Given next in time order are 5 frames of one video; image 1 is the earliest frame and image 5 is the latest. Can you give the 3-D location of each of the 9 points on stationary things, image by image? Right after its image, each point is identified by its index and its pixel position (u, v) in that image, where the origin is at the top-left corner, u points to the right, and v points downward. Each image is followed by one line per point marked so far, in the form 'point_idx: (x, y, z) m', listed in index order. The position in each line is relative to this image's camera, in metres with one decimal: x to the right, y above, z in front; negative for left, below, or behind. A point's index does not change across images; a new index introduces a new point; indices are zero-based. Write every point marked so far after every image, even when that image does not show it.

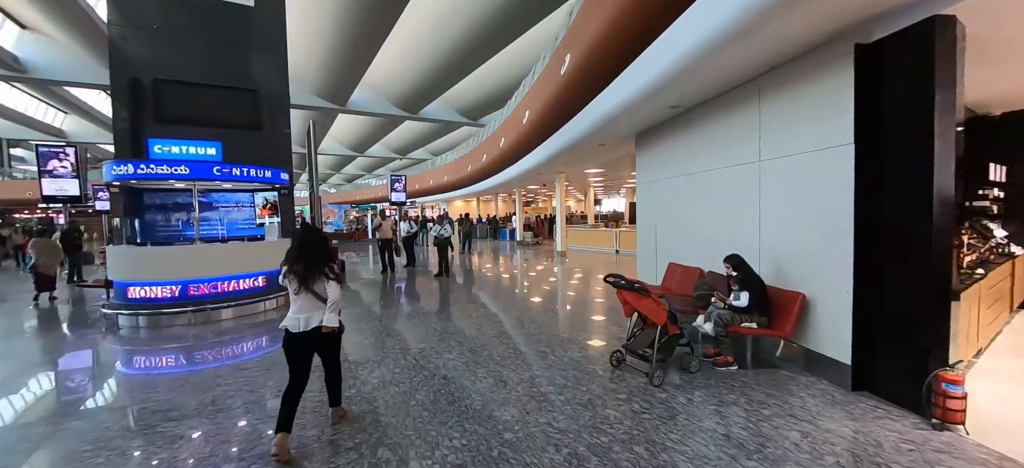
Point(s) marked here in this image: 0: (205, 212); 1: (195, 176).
0: (-5.1, +0.4, +6.2) m
1: (-4.2, +0.8, +4.9) m
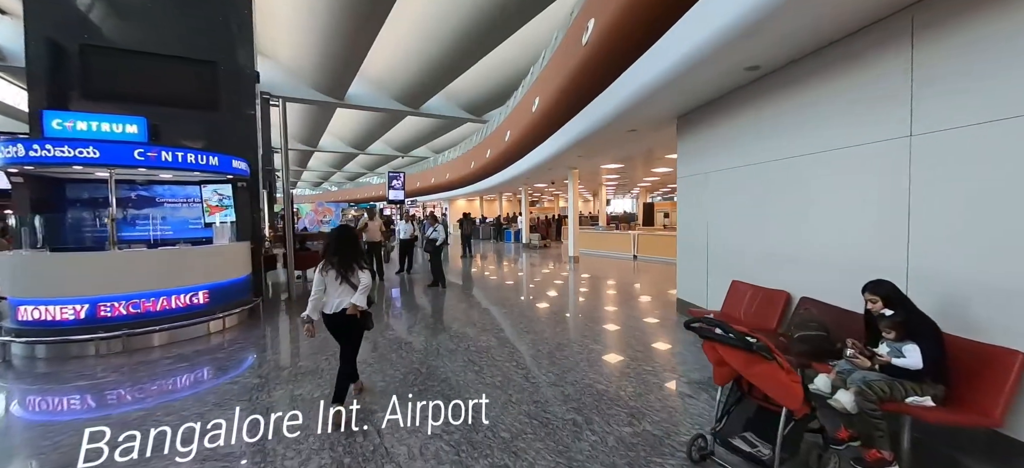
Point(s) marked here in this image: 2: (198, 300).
0: (-5.0, +0.4, +5.0) m
1: (-4.1, +0.7, +3.7) m
2: (-3.8, -0.8, +4.4) m
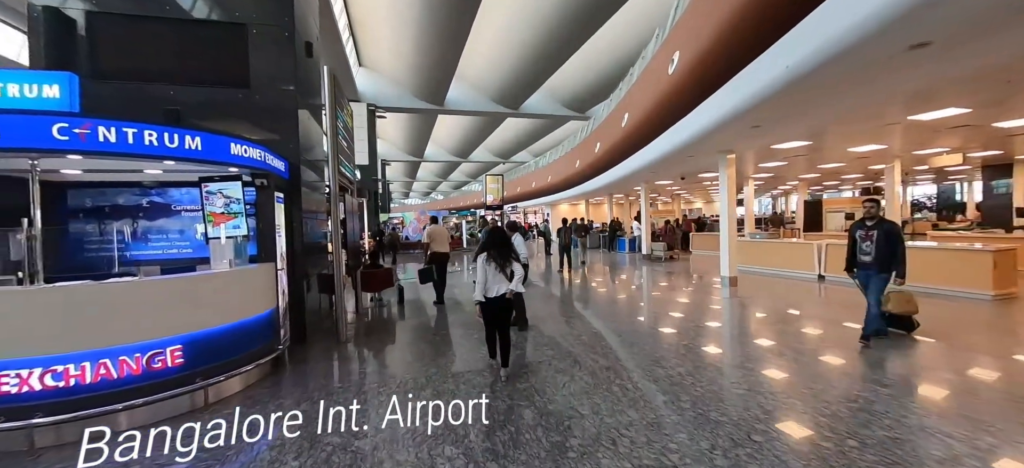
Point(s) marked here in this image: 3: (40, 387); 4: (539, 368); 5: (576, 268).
0: (-3.6, +0.2, +3.8) m
1: (-3.1, +0.6, +2.3) m
2: (-2.7, -1.0, +2.8) m
3: (-3.2, -1.0, +2.5) m
4: (+0.3, -1.5, +4.1) m
5: (+2.3, -1.2, +13.0) m
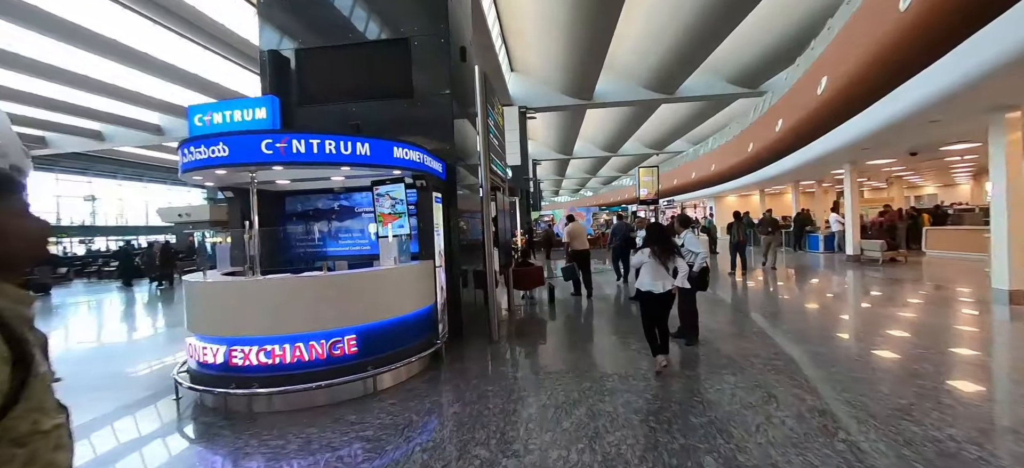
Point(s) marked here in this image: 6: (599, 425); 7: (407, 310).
0: (-1.9, +0.2, +4.3) m
1: (-2.1, +0.6, +2.8) m
2: (-1.4, -1.0, +3.1) m
3: (-2.0, -1.0, +2.9) m
4: (+1.8, -1.5, +3.2) m
5: (+6.9, -1.1, +10.8) m
6: (+0.7, -1.4, +2.7) m
7: (-1.0, -0.7, +3.6) m
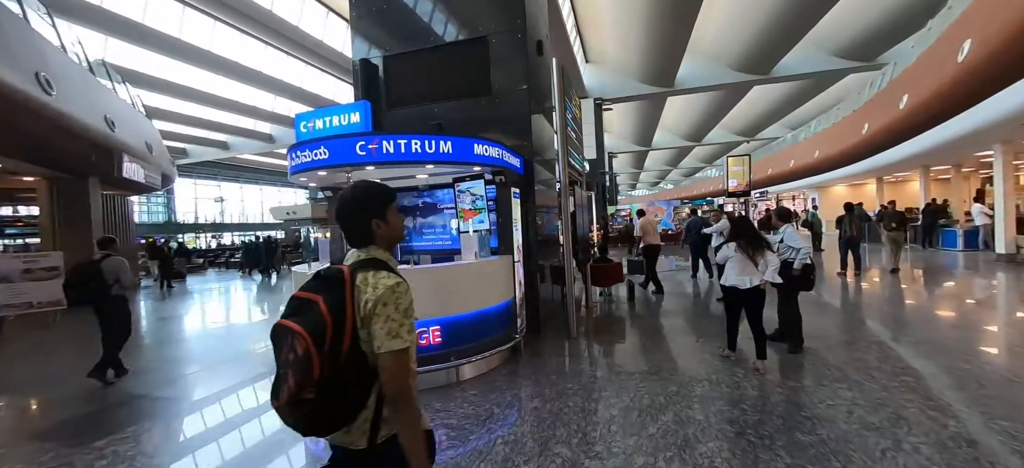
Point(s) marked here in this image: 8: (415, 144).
0: (-1.1, +0.2, +4.5) m
1: (-1.4, +0.6, +3.0) m
2: (-0.7, -1.0, +3.3) m
3: (-1.4, -1.0, +3.2) m
4: (+2.4, -1.4, +2.8) m
5: (+8.8, -1.0, +9.4) m
6: (+1.3, -1.4, +2.5) m
7: (-0.3, -0.7, +3.7) m
8: (-0.8, +0.8, +3.1) m
